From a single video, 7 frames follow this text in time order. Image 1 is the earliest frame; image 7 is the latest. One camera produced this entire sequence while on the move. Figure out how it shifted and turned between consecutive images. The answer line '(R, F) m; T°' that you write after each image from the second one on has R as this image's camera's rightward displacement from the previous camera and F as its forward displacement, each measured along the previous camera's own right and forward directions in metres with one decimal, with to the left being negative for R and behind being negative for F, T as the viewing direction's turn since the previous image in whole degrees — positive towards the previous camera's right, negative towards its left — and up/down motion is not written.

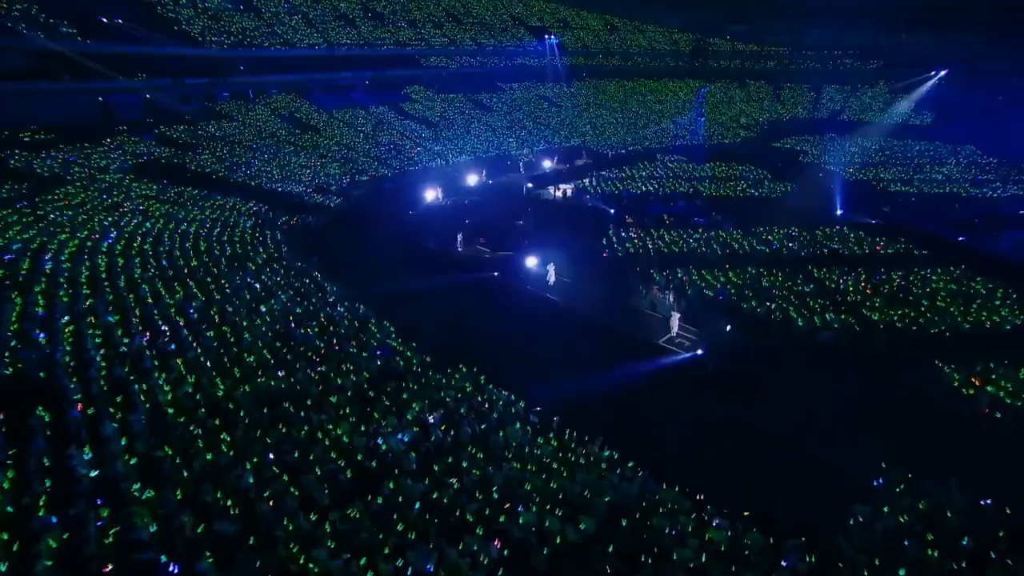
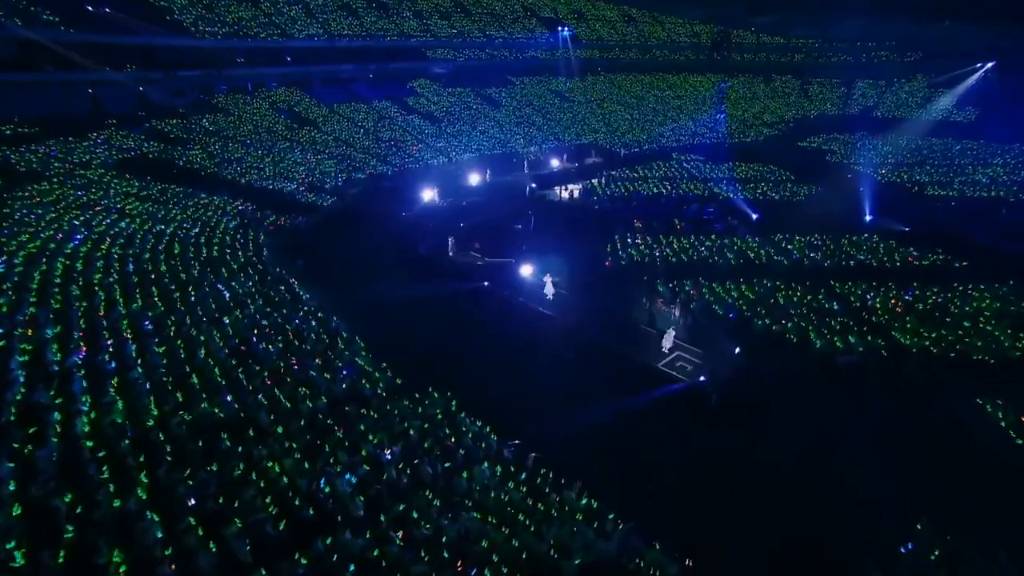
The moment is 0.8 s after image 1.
(+0.7, +1.1) m; -2°
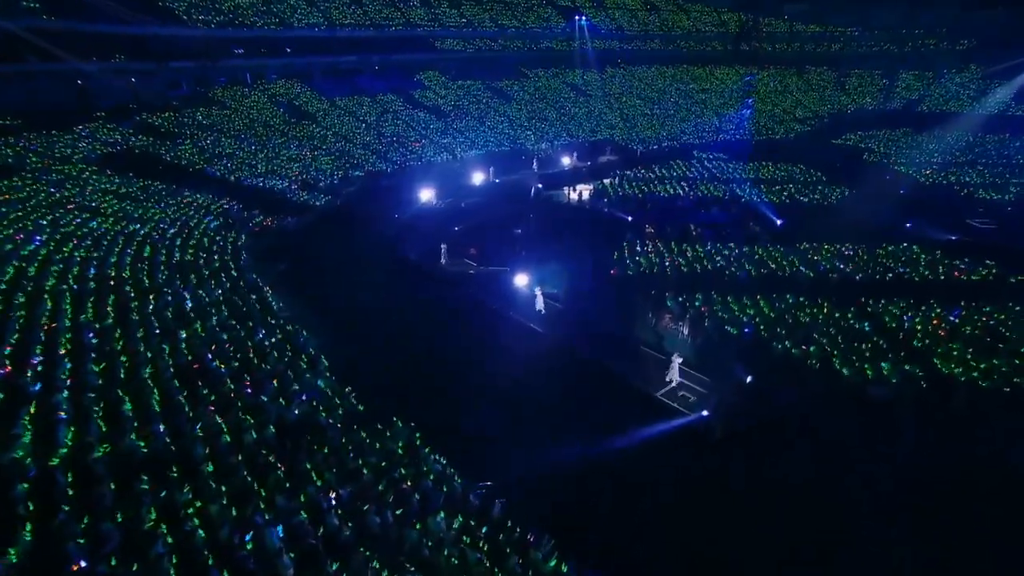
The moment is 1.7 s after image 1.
(+0.7, +1.2) m; -3°
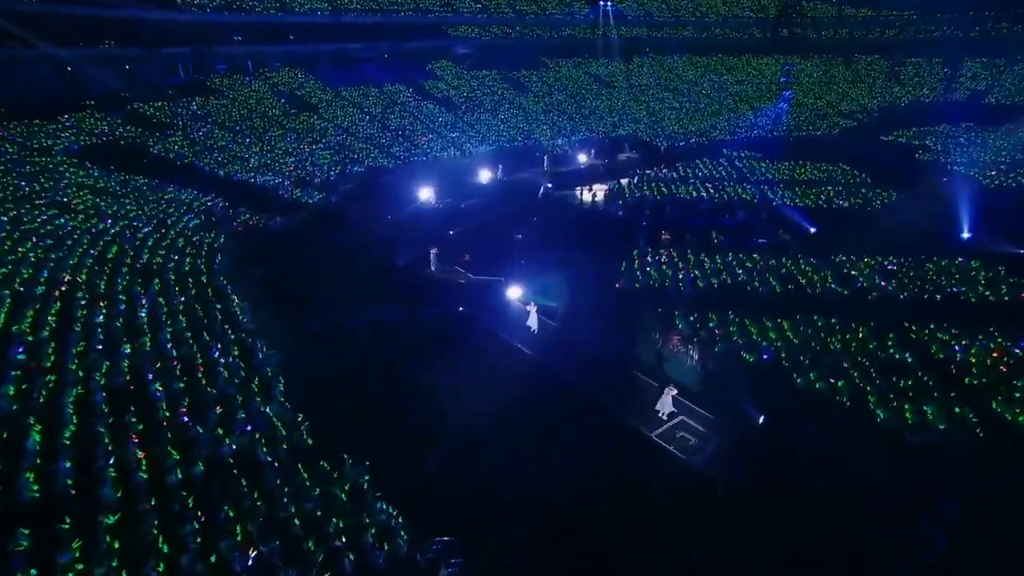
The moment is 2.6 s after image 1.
(+0.9, +1.3) m; -4°
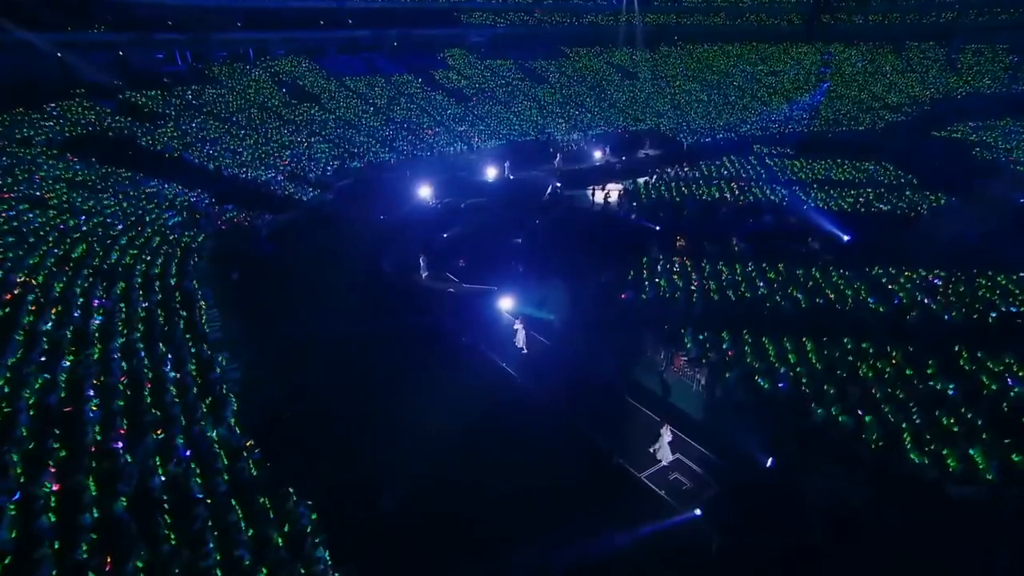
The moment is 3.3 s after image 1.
(+0.8, +1.1) m; -3°
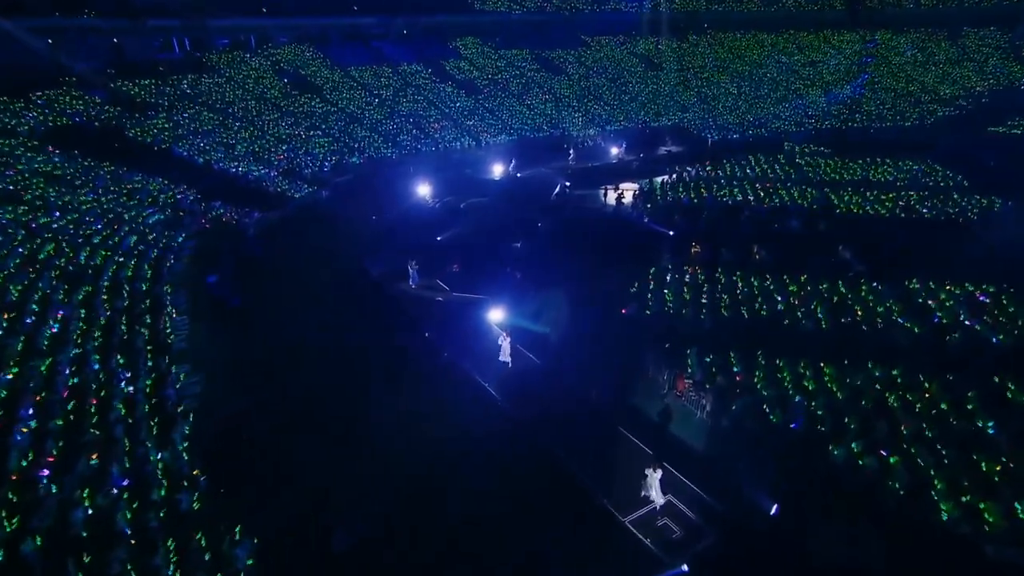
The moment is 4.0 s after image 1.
(+0.7, +0.9) m; -3°
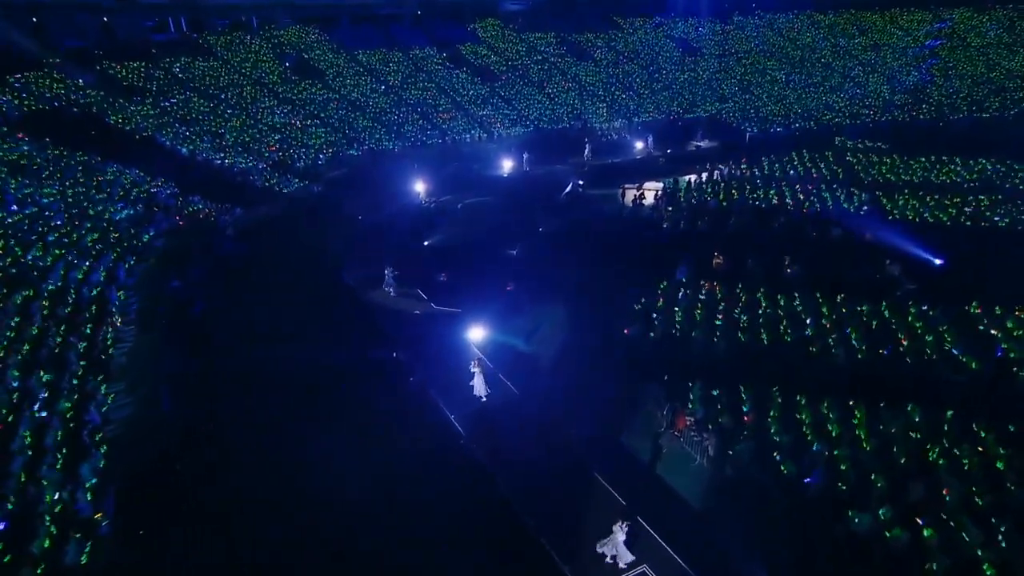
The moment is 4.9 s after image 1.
(+0.9, +1.4) m; -5°
